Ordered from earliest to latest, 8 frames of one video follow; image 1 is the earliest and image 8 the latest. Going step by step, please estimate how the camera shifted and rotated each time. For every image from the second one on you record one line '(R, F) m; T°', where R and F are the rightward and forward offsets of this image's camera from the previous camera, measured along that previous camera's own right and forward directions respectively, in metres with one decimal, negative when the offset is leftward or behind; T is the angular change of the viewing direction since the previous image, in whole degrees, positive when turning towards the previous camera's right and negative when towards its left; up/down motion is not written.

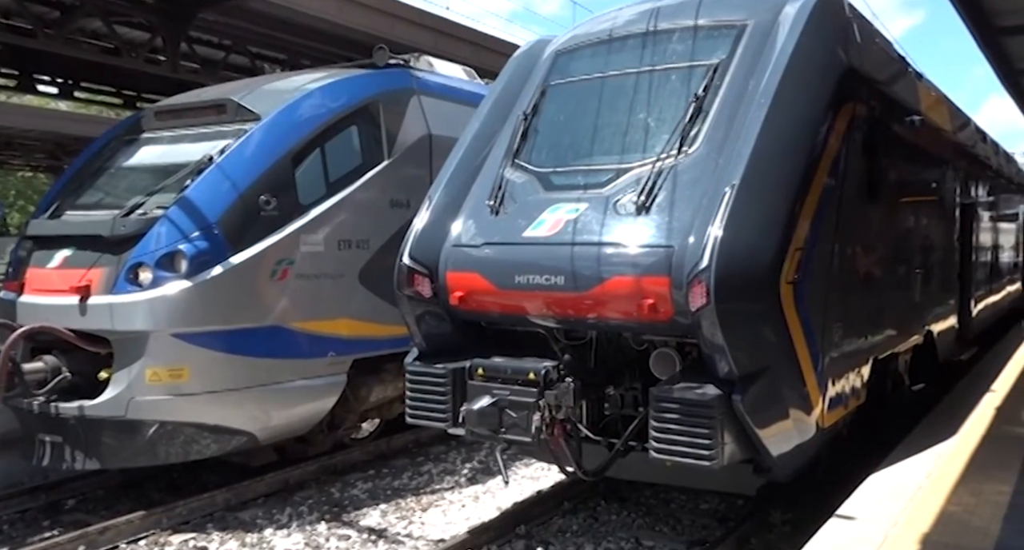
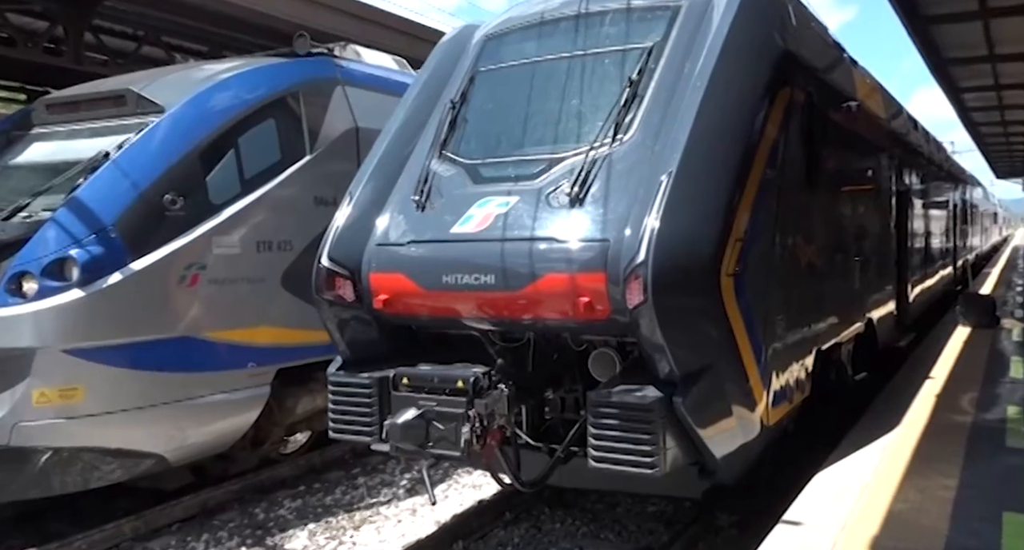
(+0.1, +0.2) m; +4°
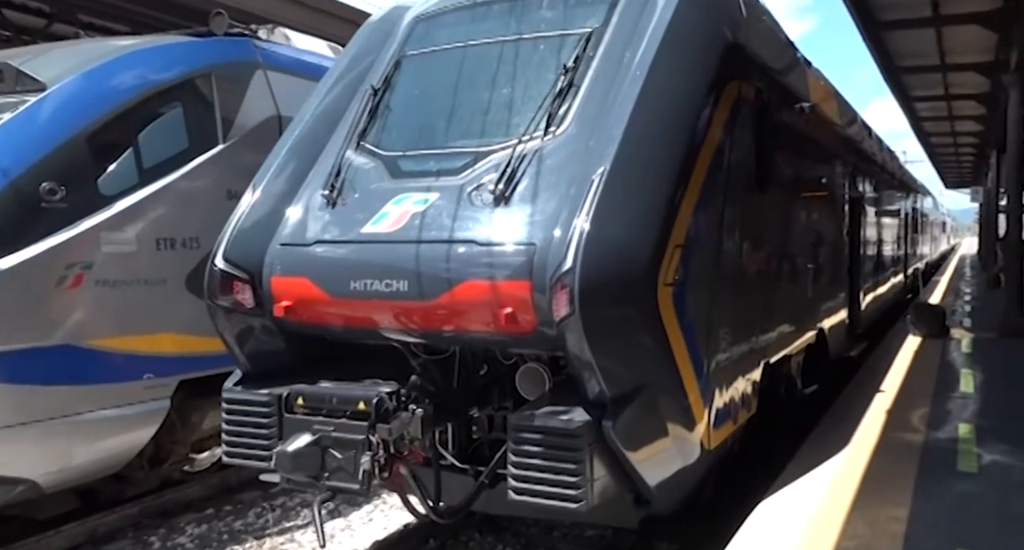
(+0.2, +0.3) m; +3°
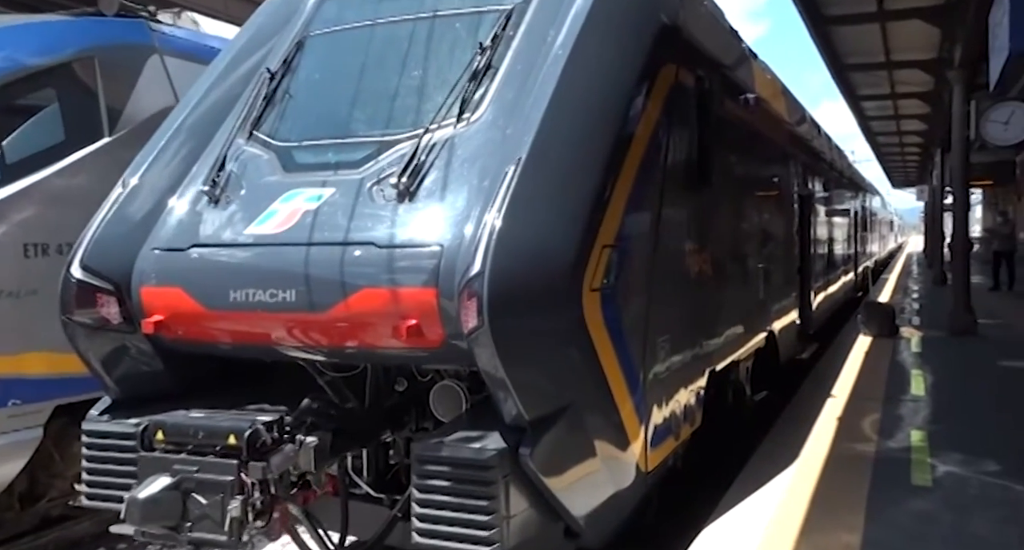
(+0.2, +0.4) m; +3°
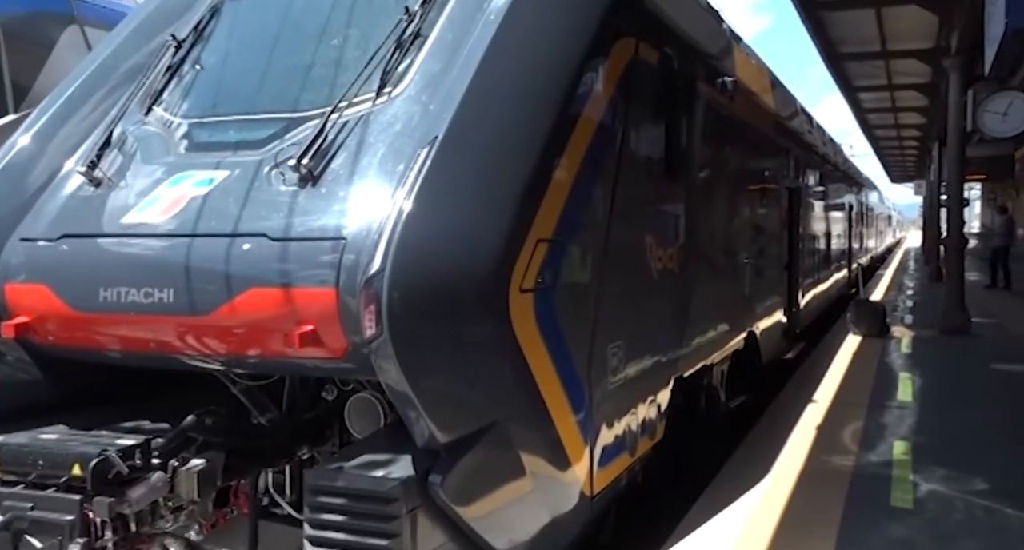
(+0.2, +0.3) m; 0°
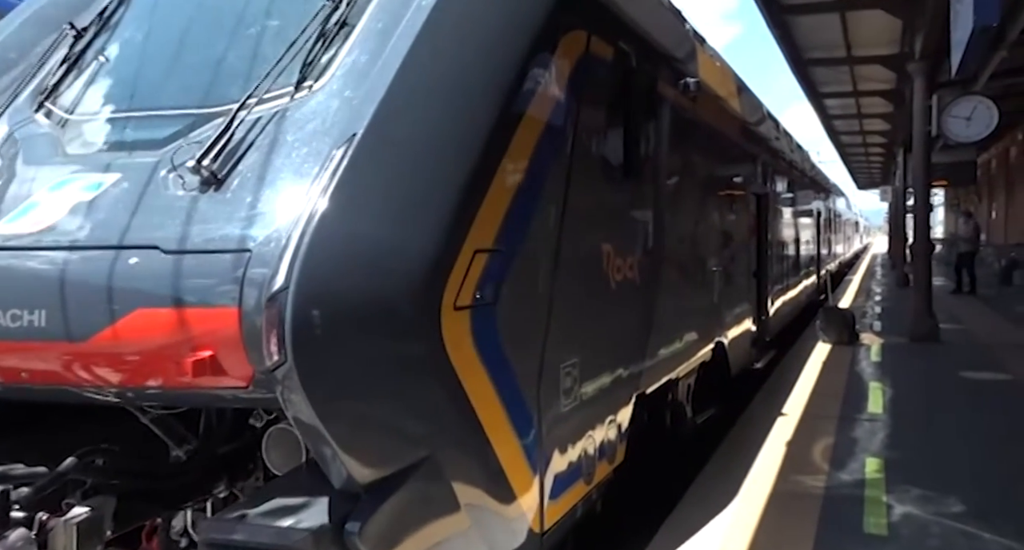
(+0.1, +0.3) m; +2°
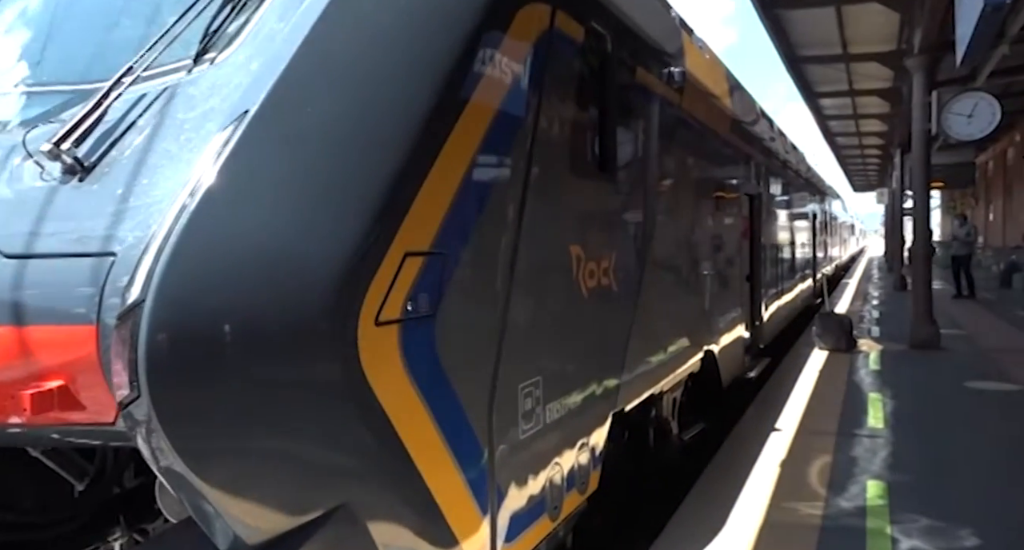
(+0.1, +0.4) m; 0°
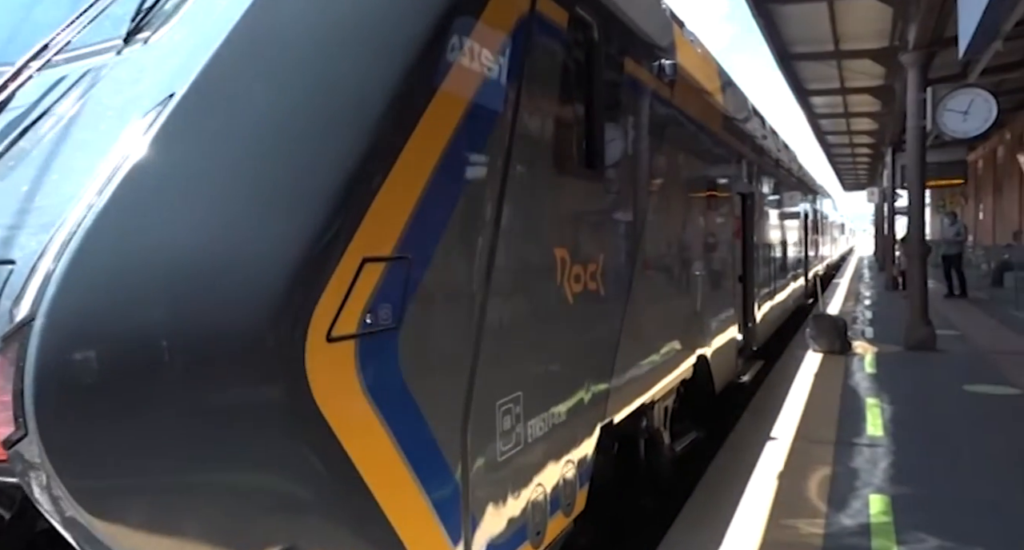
(0.0, +0.2) m; +1°
